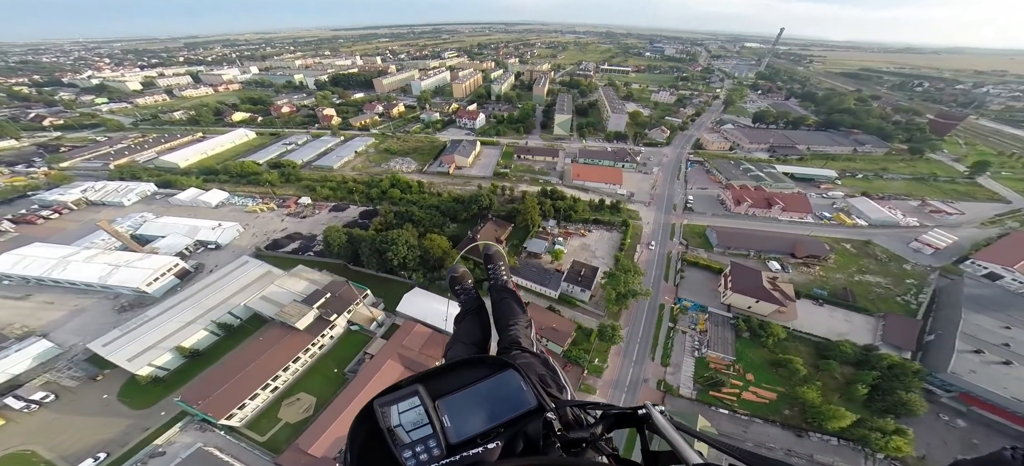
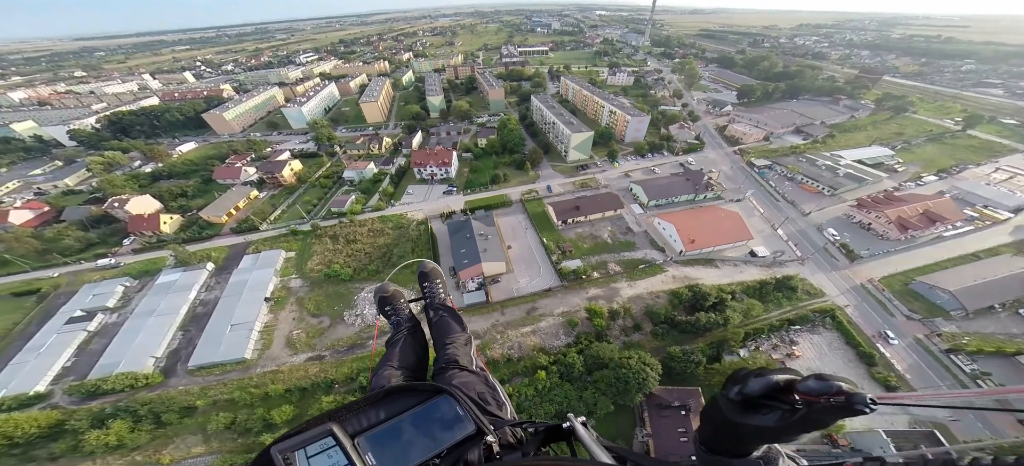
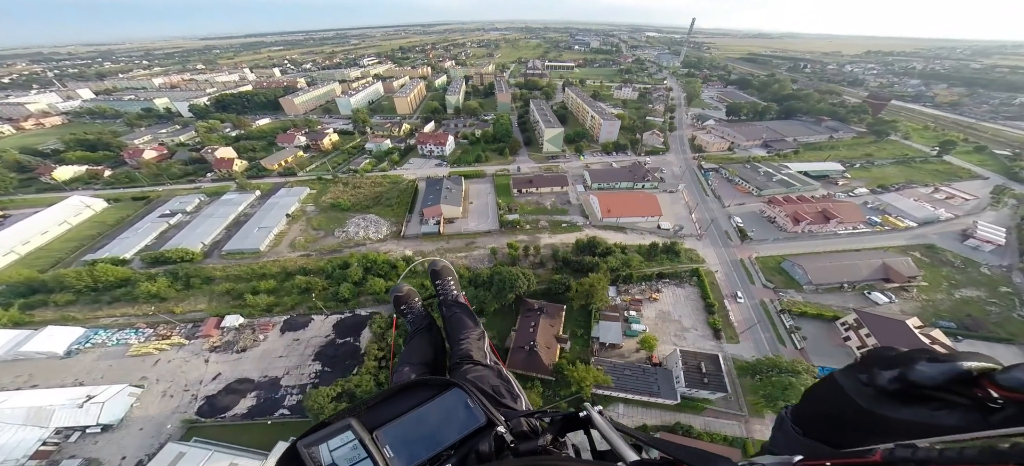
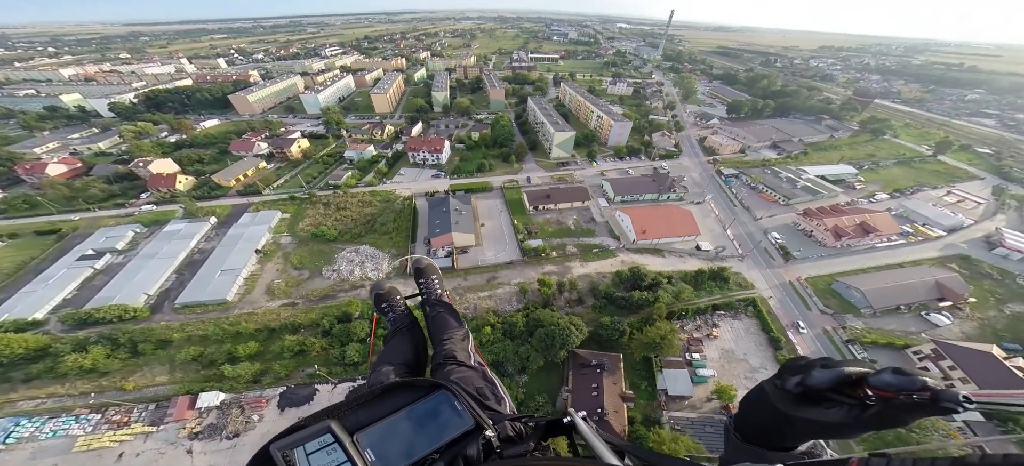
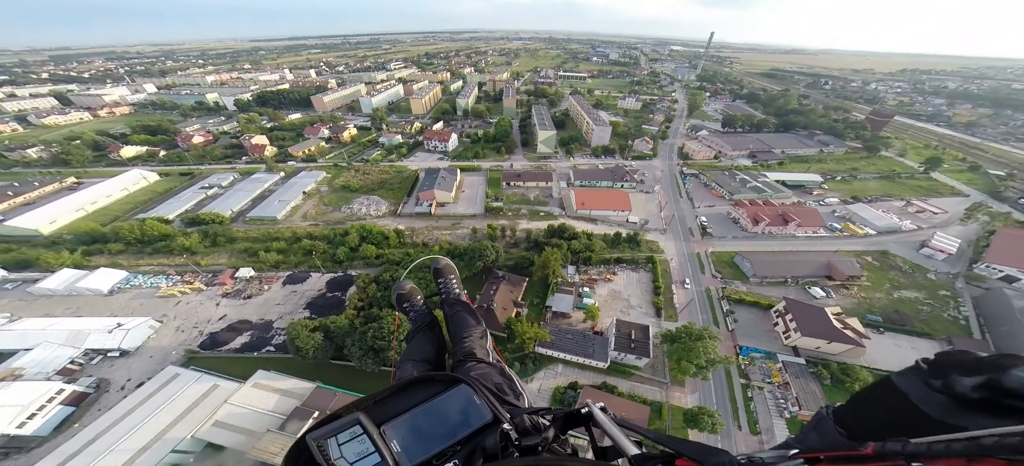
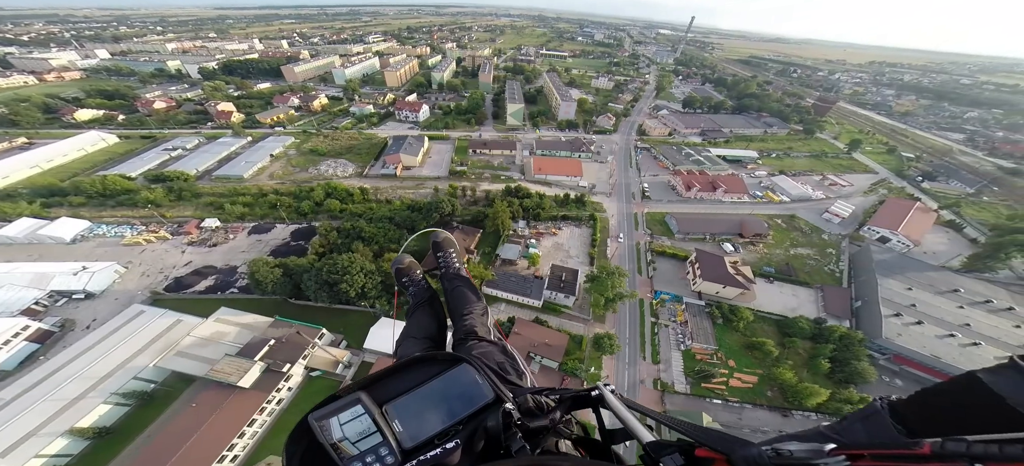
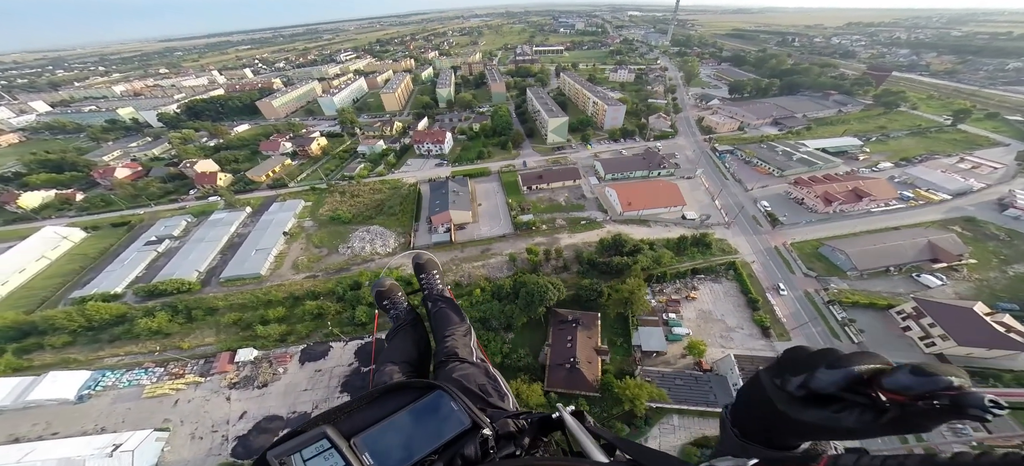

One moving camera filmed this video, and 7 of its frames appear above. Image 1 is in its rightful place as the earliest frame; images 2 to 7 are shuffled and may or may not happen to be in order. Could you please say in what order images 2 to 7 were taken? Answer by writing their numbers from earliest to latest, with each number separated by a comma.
6, 5, 3, 7, 4, 2
